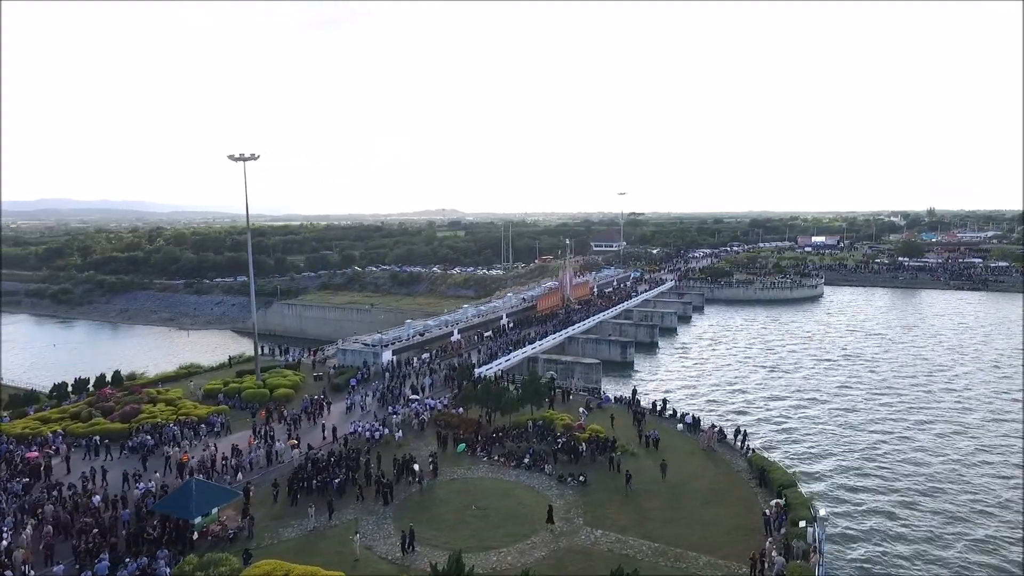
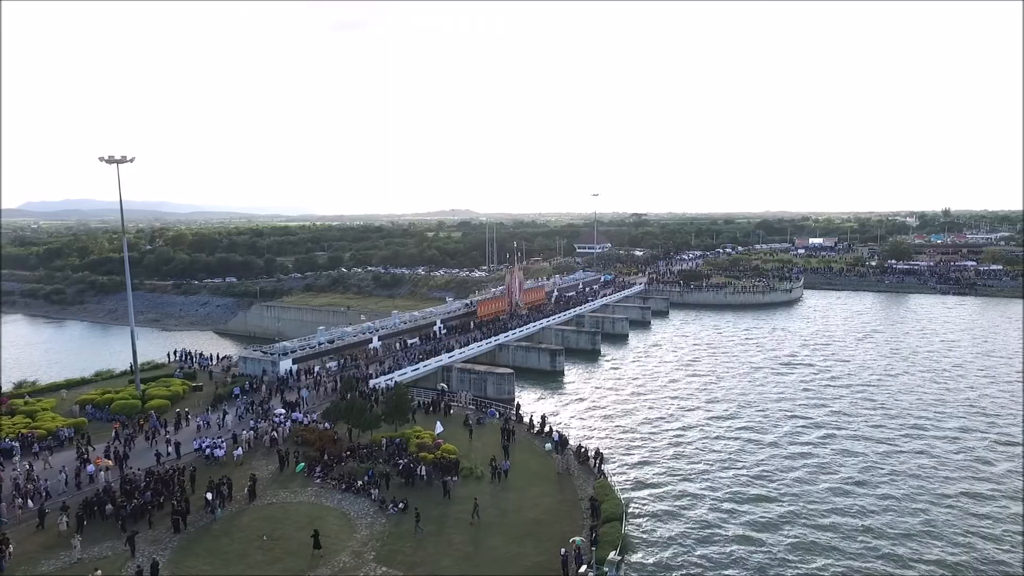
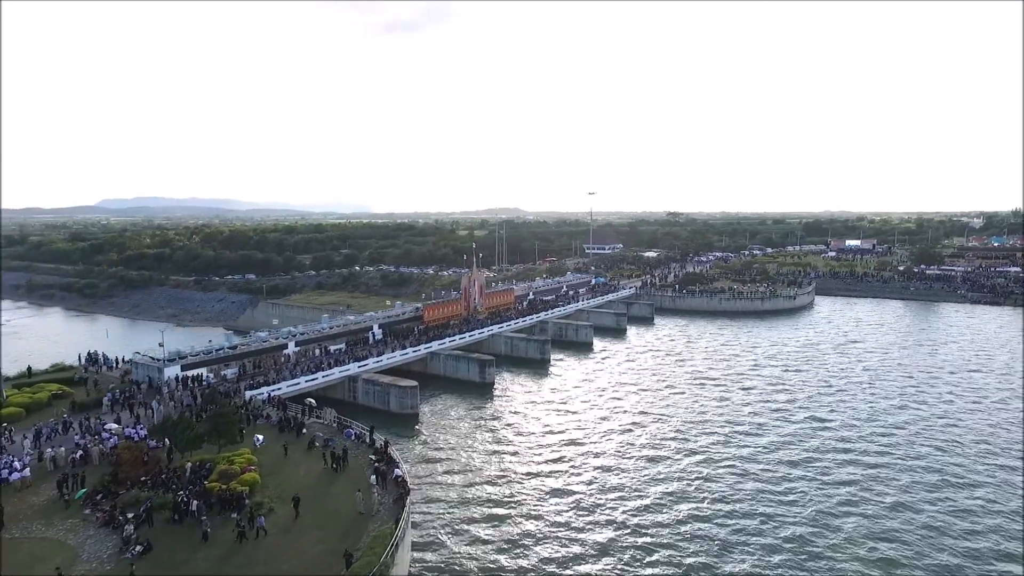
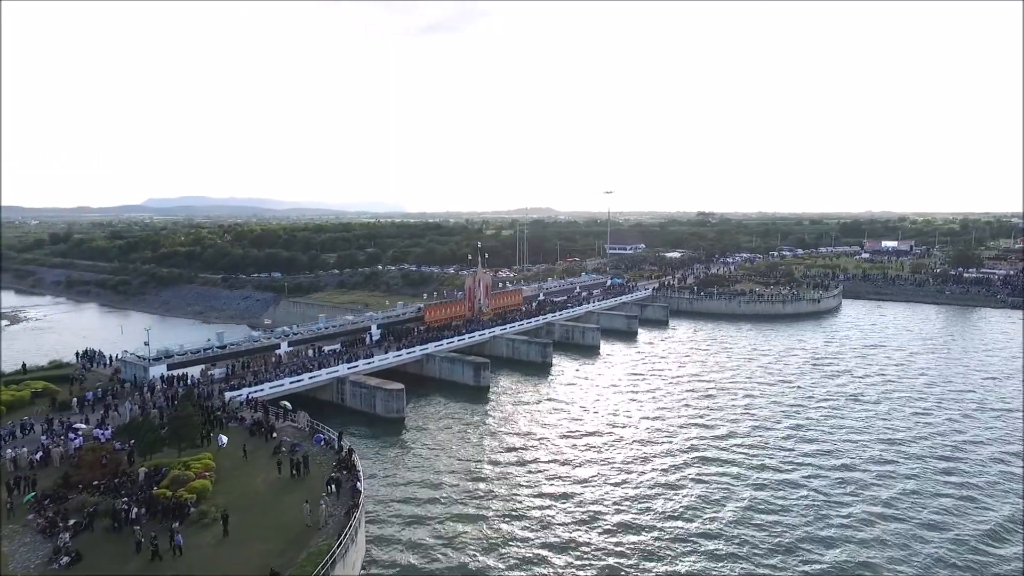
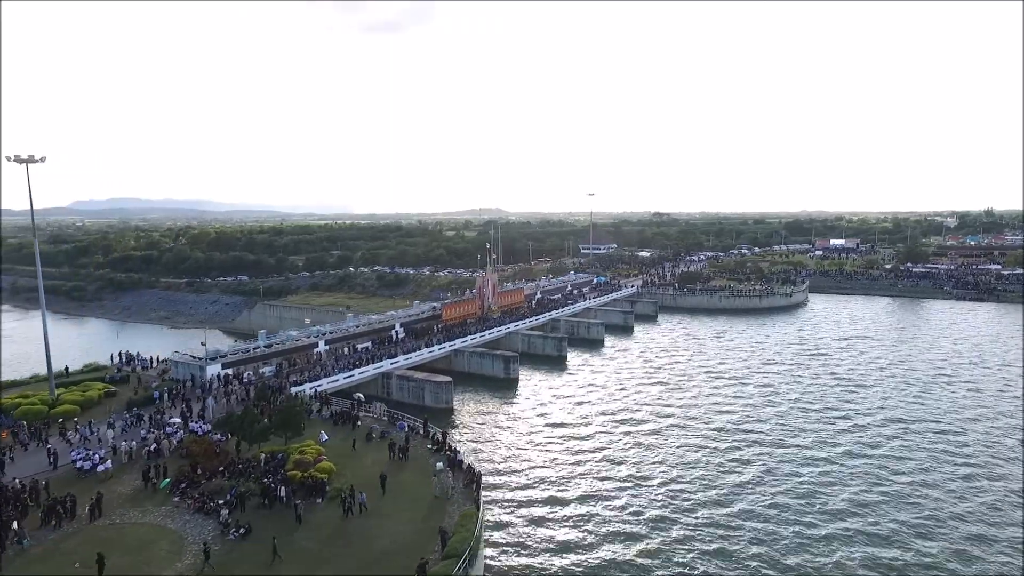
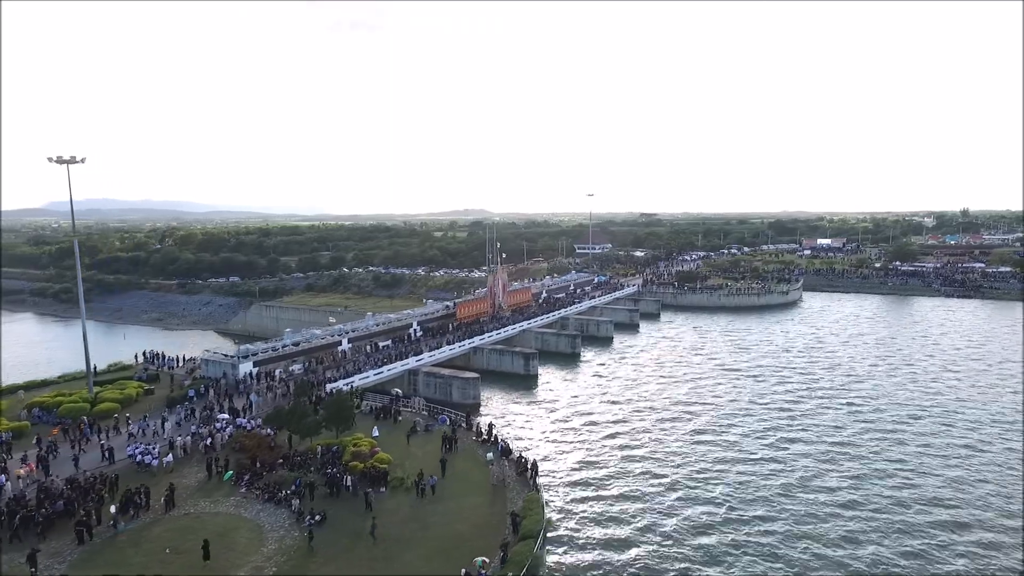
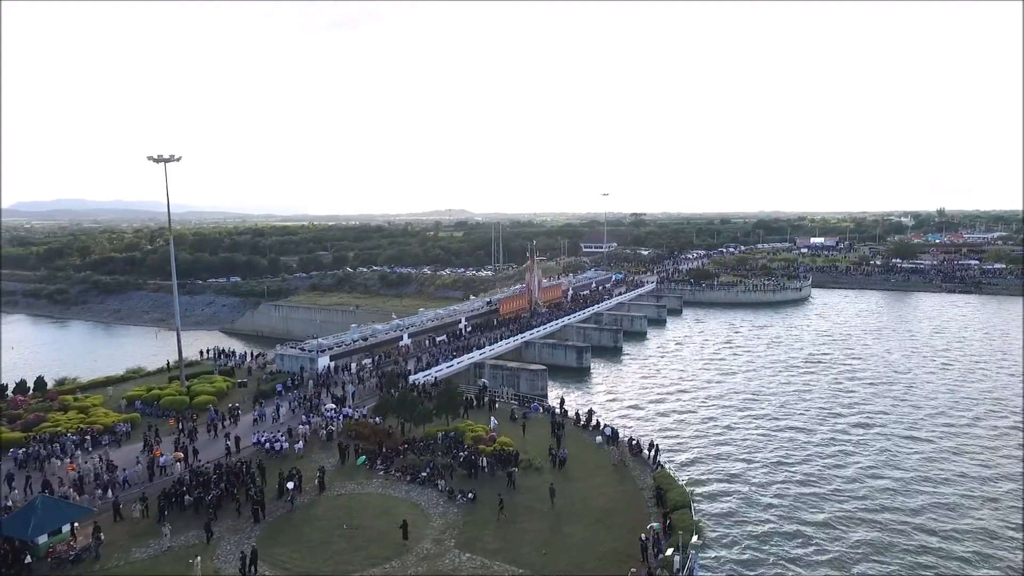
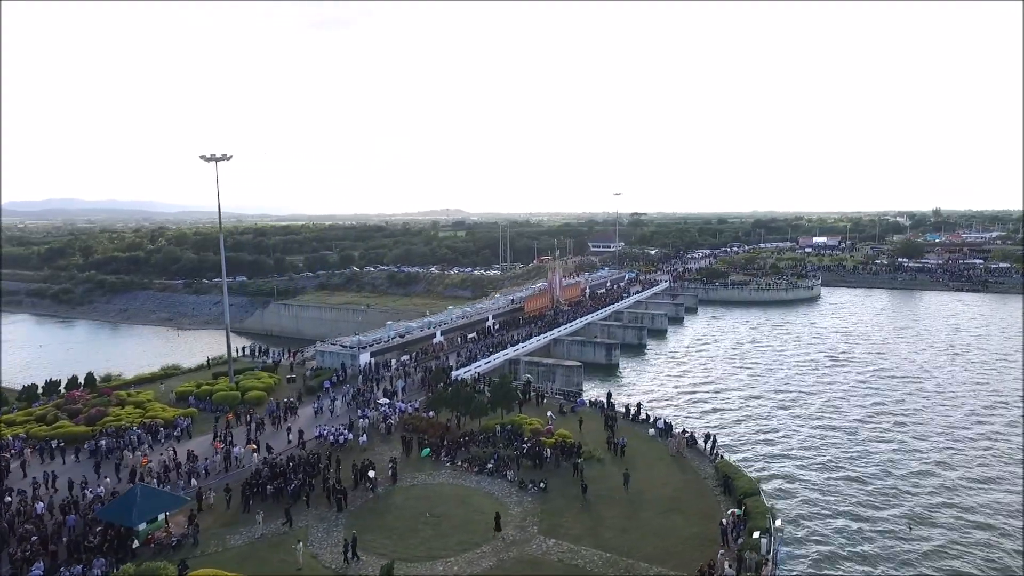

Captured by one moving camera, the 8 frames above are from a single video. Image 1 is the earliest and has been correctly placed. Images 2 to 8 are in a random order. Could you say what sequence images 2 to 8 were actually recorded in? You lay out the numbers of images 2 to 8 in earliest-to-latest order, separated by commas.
8, 7, 2, 6, 5, 3, 4
